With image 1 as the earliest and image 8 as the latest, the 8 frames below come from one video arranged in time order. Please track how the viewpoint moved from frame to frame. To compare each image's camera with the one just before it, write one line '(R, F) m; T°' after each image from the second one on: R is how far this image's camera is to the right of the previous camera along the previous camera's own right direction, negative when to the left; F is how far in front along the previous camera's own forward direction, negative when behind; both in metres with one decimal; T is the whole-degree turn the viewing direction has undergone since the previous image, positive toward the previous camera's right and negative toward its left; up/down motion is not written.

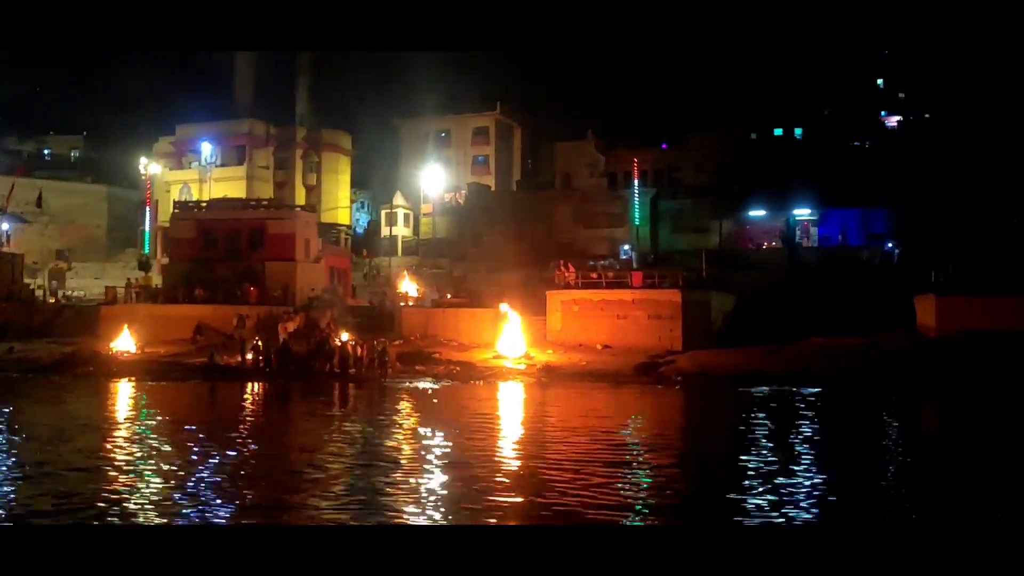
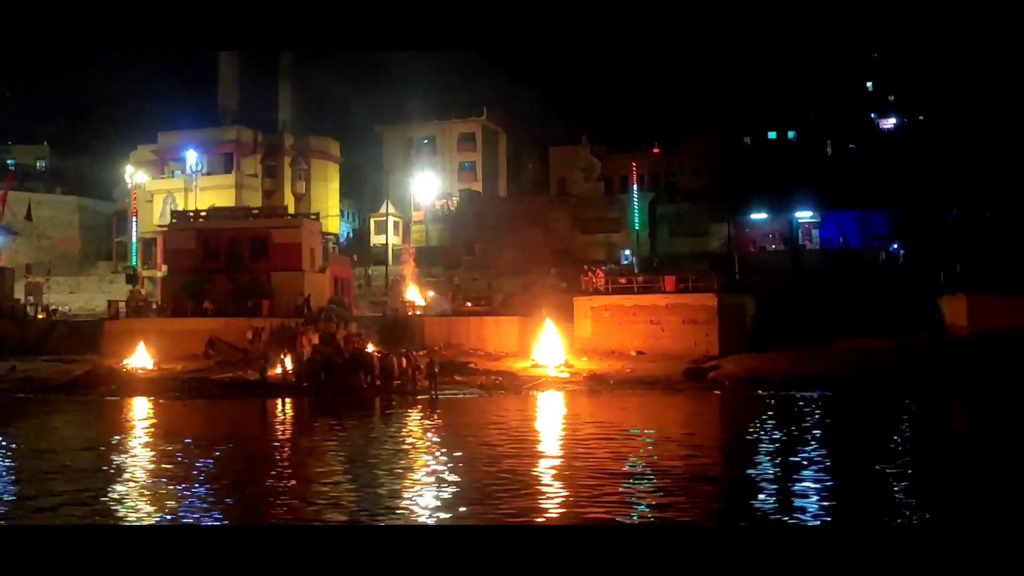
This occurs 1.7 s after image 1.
(-2.4, +0.8) m; +3°
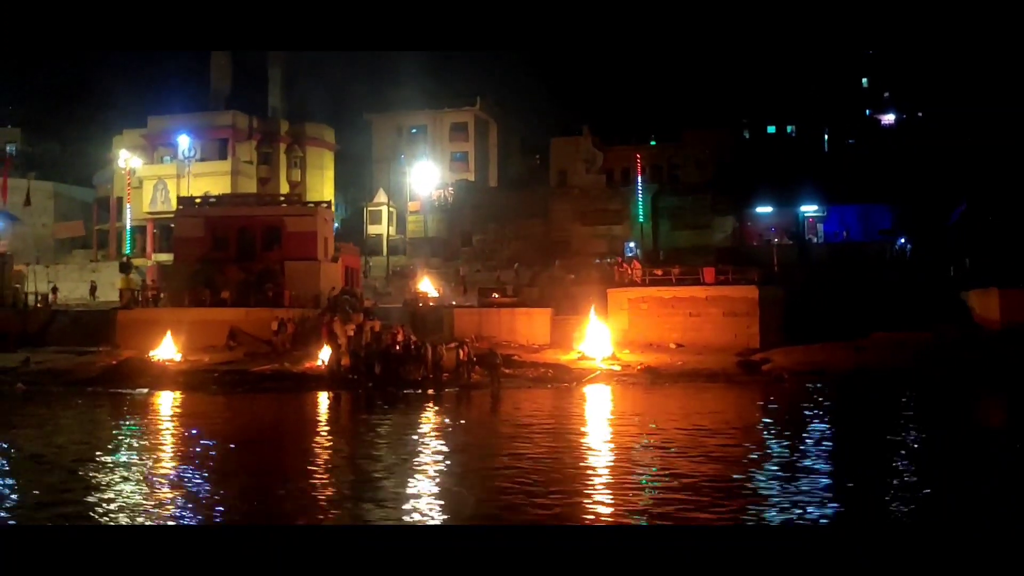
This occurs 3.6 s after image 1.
(-2.6, +0.6) m; +3°
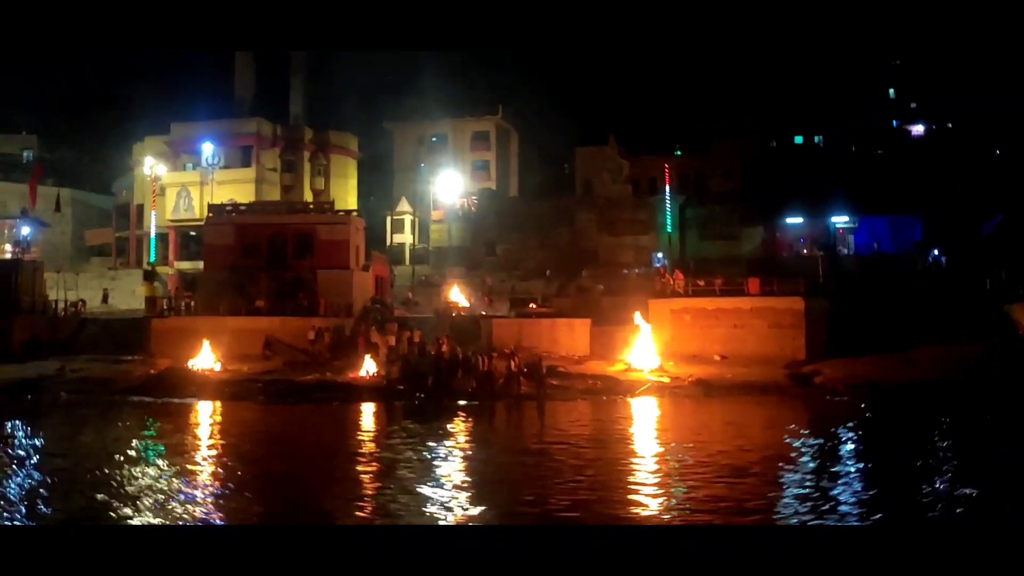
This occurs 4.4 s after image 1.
(-1.2, +0.4) m; 0°
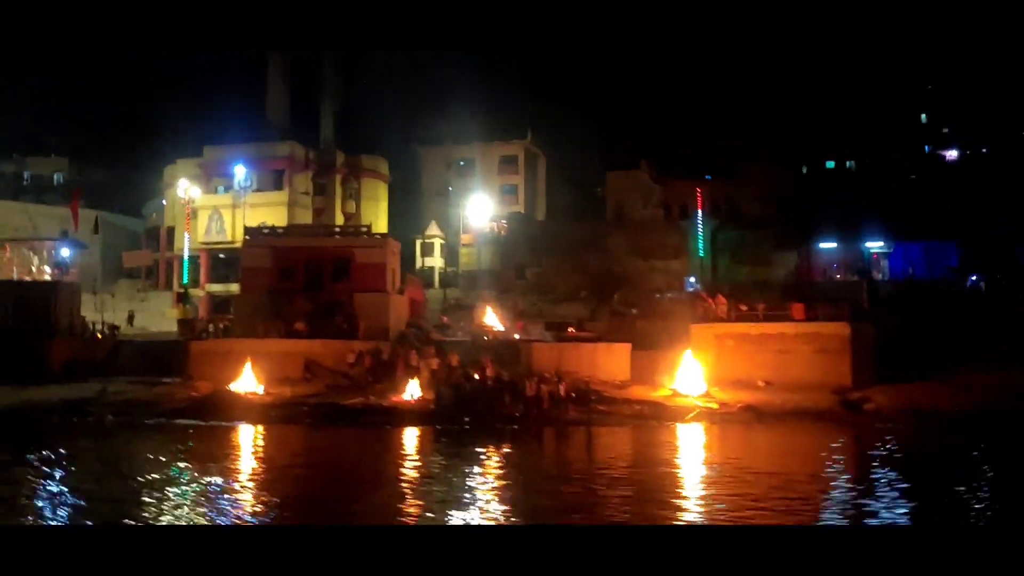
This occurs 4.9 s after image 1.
(-0.8, +0.2) m; -1°
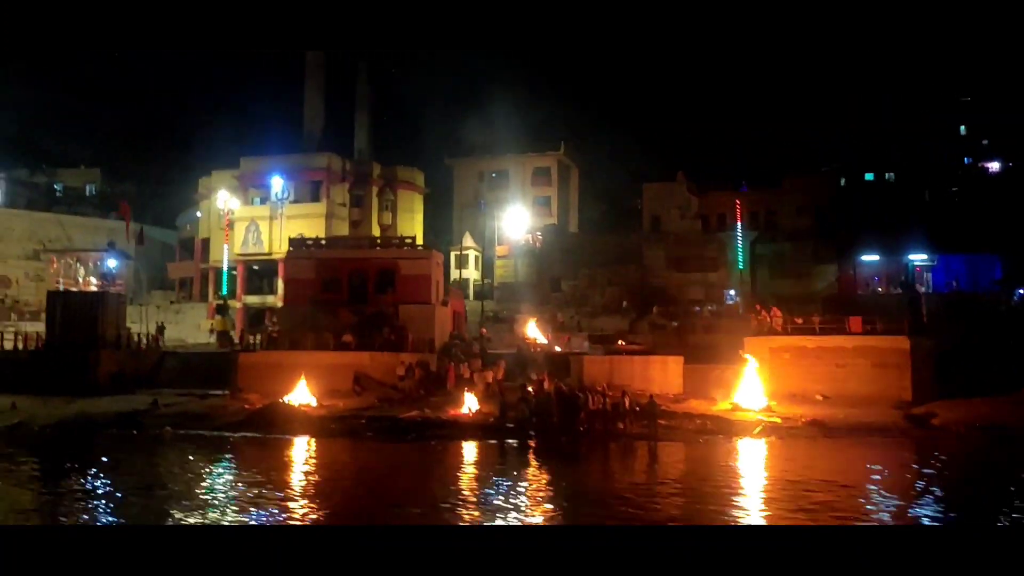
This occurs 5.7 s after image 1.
(-1.1, +0.3) m; -1°
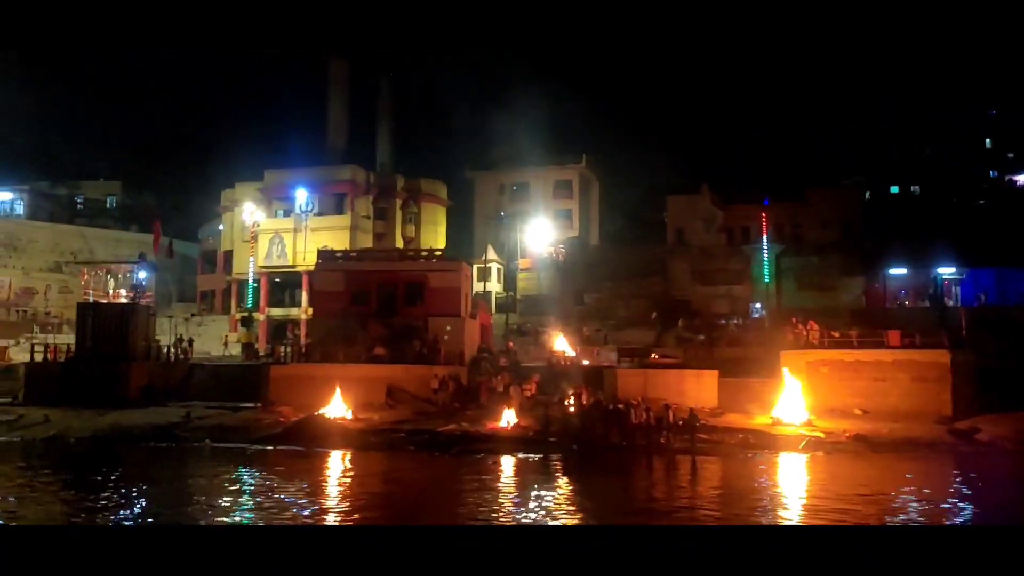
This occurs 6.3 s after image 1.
(-0.8, +0.2) m; 0°
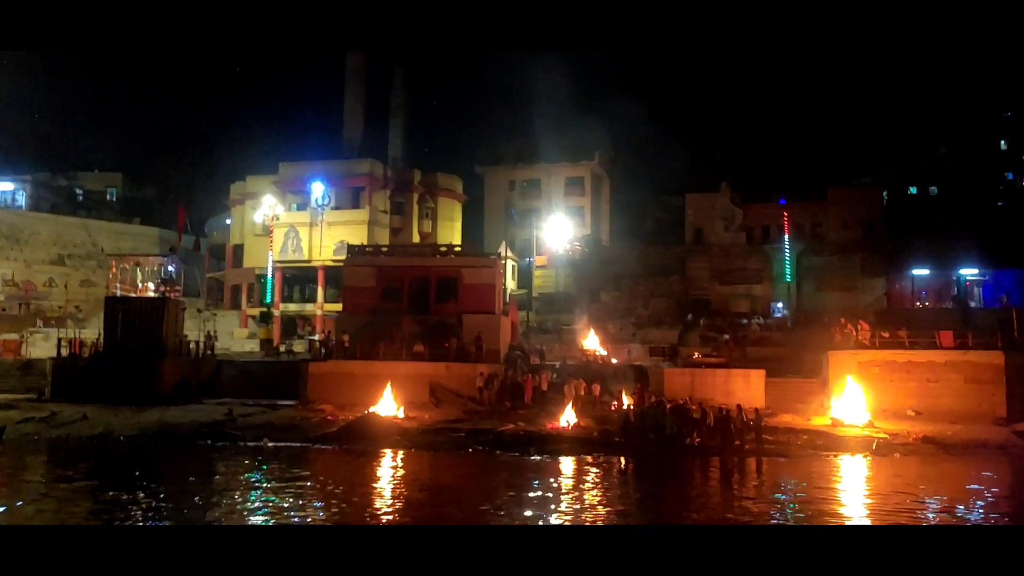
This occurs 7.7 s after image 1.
(-2.1, +0.5) m; +2°
